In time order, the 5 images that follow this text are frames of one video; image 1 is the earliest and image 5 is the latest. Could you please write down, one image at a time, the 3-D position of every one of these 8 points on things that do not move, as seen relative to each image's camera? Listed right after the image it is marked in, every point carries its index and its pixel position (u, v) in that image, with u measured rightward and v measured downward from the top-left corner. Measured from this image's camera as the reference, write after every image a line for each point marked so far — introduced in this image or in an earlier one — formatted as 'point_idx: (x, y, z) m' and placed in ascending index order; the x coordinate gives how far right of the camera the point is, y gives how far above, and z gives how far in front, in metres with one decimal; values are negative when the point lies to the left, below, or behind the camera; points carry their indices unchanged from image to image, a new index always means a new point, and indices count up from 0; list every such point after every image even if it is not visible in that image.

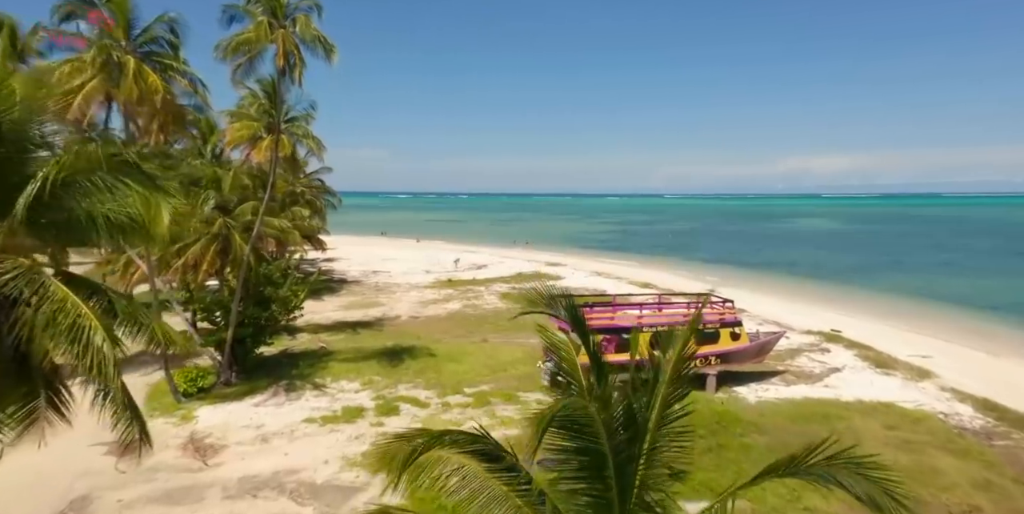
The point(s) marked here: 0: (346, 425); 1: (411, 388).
0: (-4.2, -4.2, +16.5) m
1: (-3.0, -3.9, +19.5) m
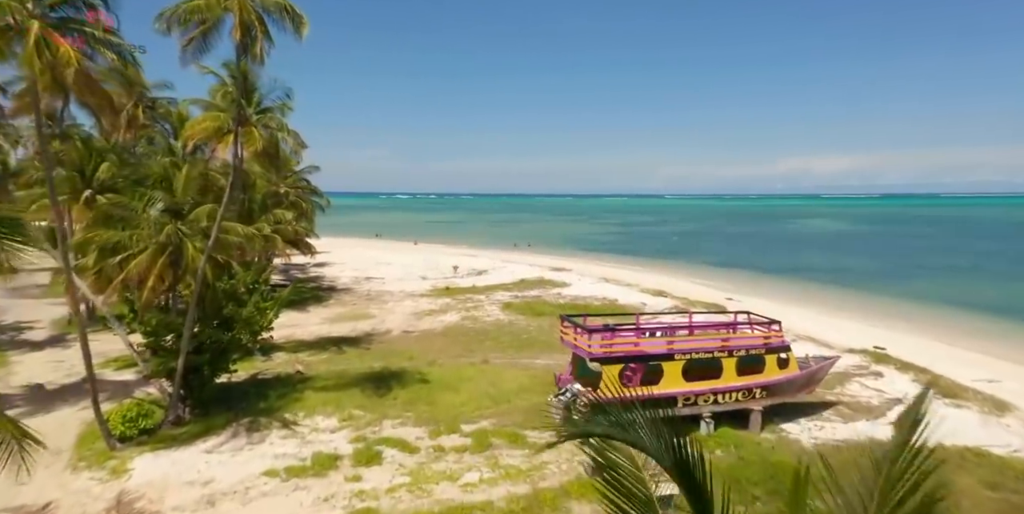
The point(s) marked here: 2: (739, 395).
0: (-4.0, -4.5, +13.4) m
1: (-2.8, -4.2, +16.4) m
2: (+5.5, -3.3, +15.9) m
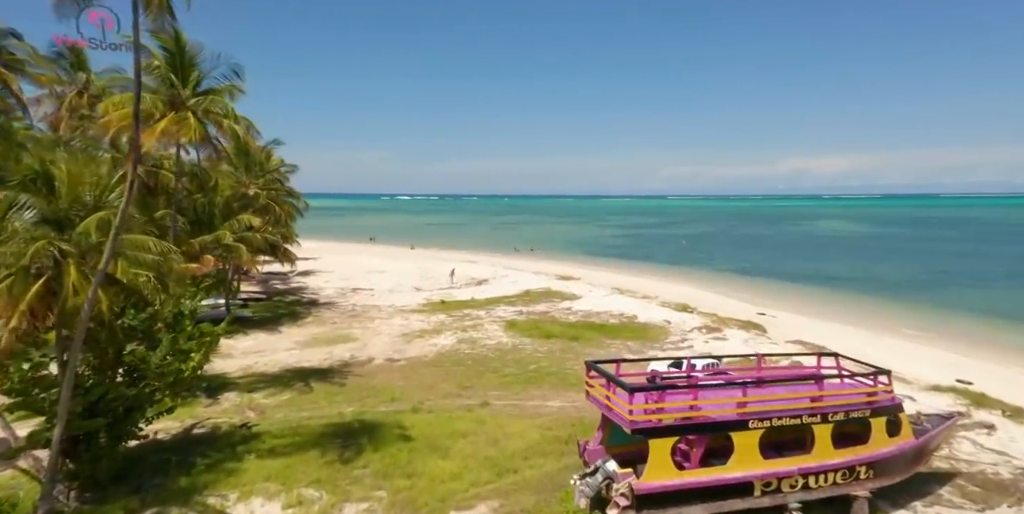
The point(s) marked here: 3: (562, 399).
0: (-3.9, -5.0, +8.9) m
1: (-2.7, -4.7, +11.9) m
2: (+5.7, -3.8, +11.4) m
3: (+1.5, -4.2, +19.4) m
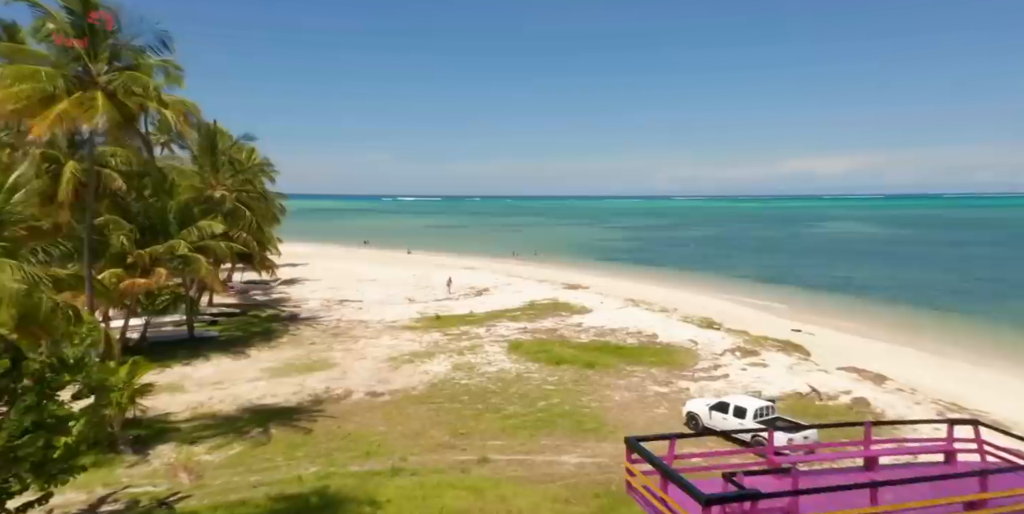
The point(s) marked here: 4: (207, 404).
0: (-3.8, -5.4, +5.1) m
1: (-2.6, -5.1, +8.1) m
2: (+5.8, -4.2, +7.6) m
3: (+1.6, -4.6, +15.6) m
4: (-8.7, -4.2, +18.8) m
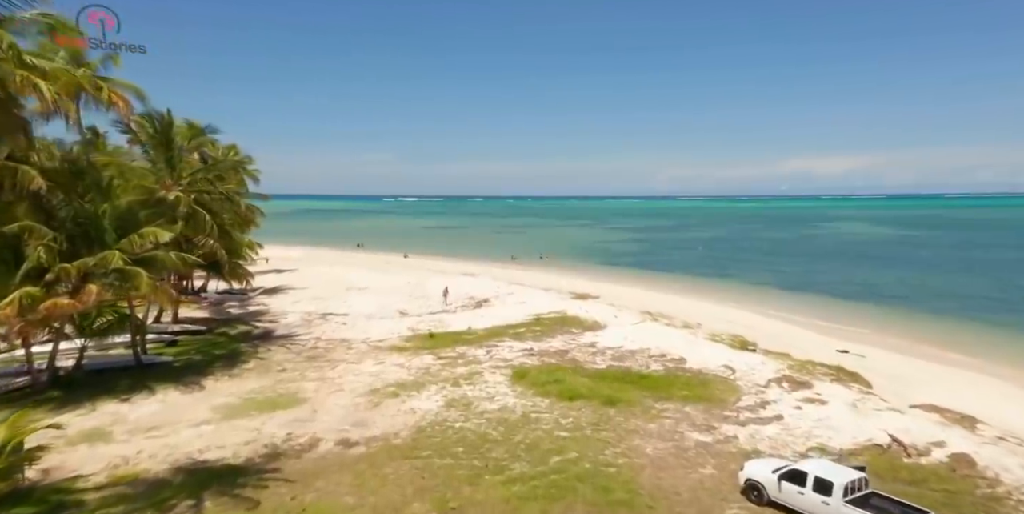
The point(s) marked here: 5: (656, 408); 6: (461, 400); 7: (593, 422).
0: (-3.7, -5.8, +1.2) m
1: (-2.5, -5.5, +4.2) m
2: (+5.9, -4.6, +3.7) m
3: (+1.7, -5.0, +11.7) m
4: (-8.6, -4.6, +14.9) m
5: (+4.1, -4.2, +18.5) m
6: (-1.5, -4.2, +19.4) m
7: (+2.1, -4.3, +17.4) m
